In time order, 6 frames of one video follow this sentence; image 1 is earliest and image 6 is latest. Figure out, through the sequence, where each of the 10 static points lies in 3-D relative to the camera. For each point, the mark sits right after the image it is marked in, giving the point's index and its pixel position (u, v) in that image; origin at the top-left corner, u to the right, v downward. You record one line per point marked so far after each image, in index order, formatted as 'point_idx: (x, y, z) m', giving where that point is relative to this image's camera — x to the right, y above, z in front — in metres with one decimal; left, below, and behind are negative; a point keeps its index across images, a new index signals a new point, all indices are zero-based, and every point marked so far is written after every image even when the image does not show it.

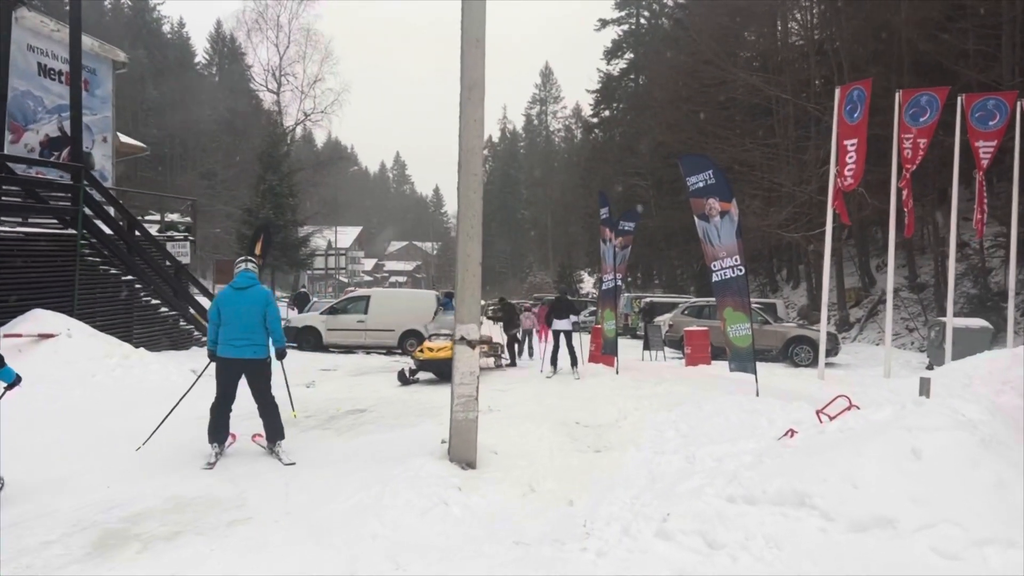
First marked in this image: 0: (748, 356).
0: (+2.6, -0.7, +9.5) m
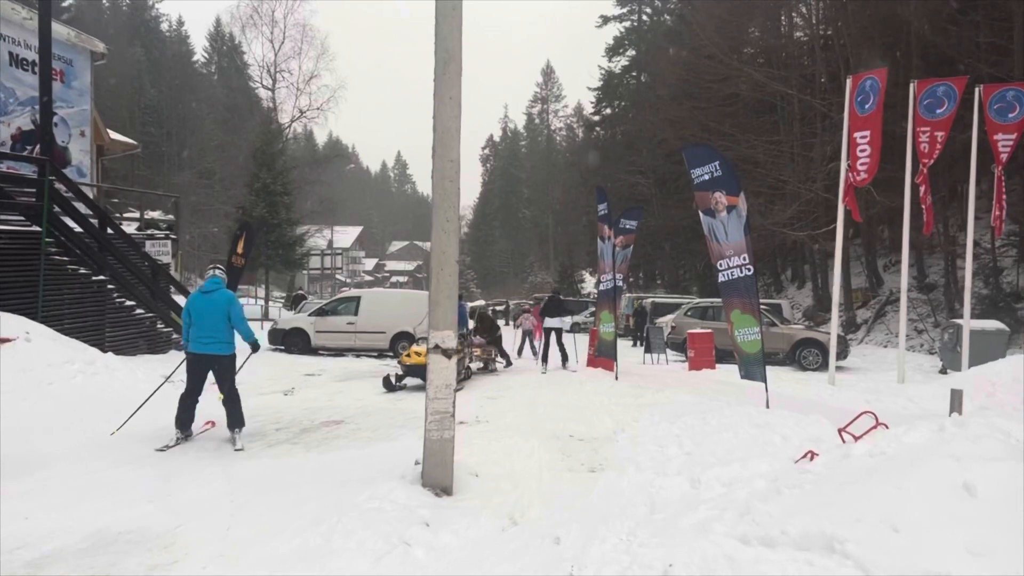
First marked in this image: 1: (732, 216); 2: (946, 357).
0: (+2.5, -0.8, +8.8) m
1: (+2.3, +0.7, +8.9) m
2: (+8.5, -1.3, +16.8) m
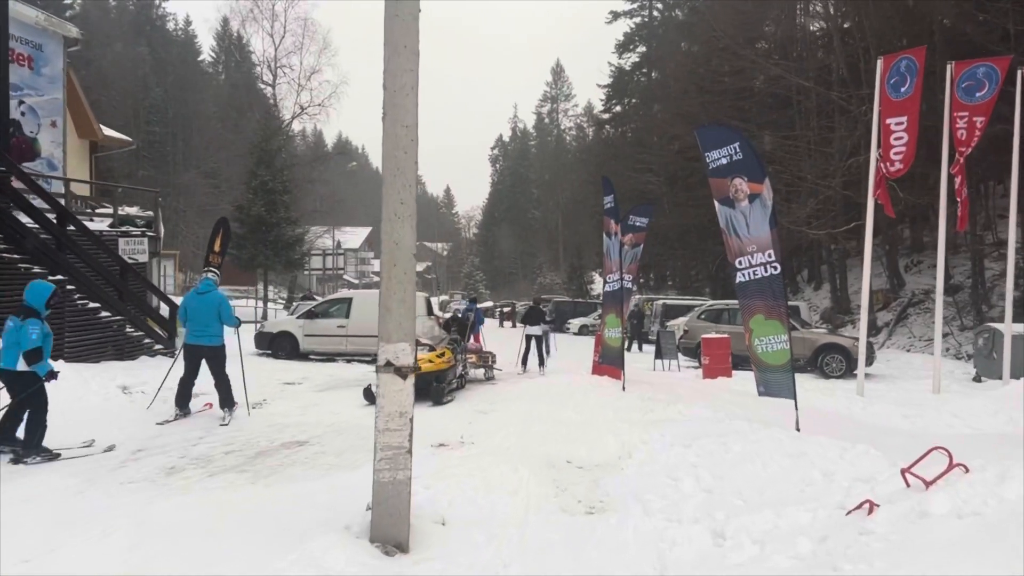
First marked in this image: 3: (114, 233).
0: (+2.4, -0.8, +7.6) m
1: (+2.2, +0.7, +7.7) m
2: (+8.5, -1.4, +15.6) m
3: (-6.8, +0.9, +14.7) m
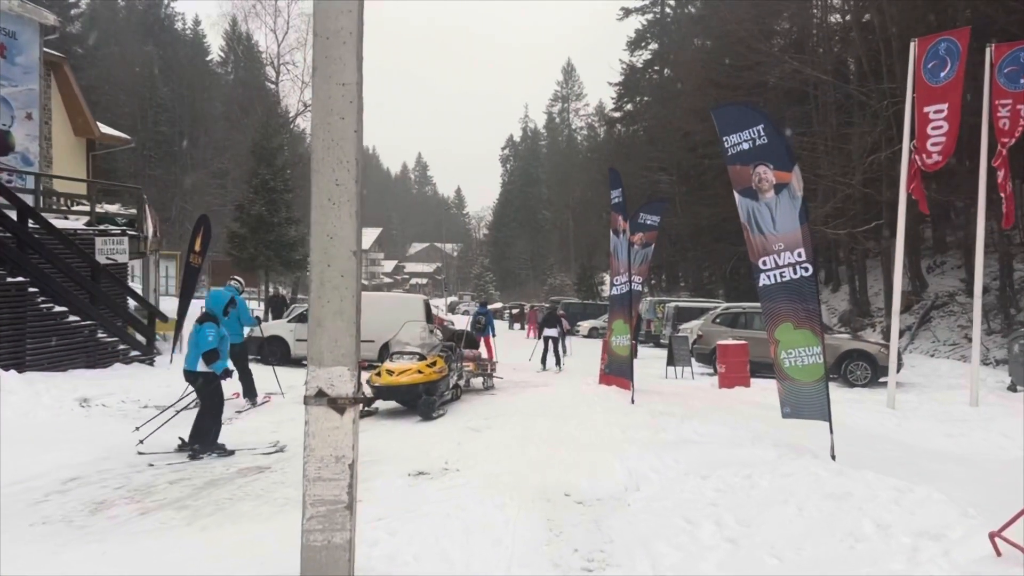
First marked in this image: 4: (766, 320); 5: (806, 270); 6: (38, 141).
0: (+2.3, -0.8, +6.6) m
1: (+2.1, +0.7, +6.7) m
2: (+8.5, -1.4, +14.5) m
3: (-6.8, +0.9, +13.8) m
4: (+2.1, -0.3, +6.9) m
5: (+2.2, +0.1, +6.5) m
6: (-8.3, +2.6, +15.1) m
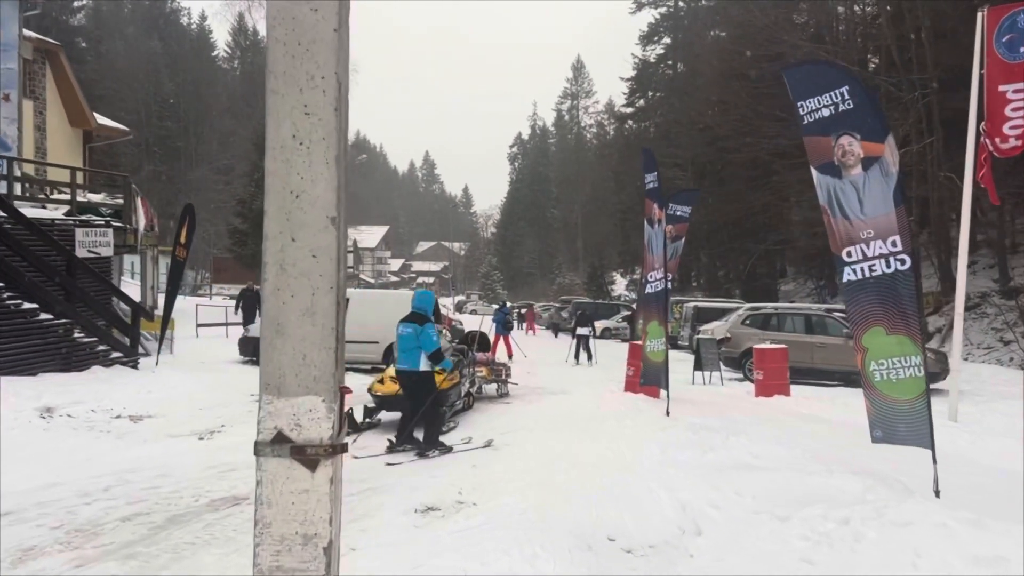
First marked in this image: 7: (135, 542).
0: (+2.5, -0.8, +5.4) m
1: (+2.3, +0.7, +5.5) m
2: (+8.7, -1.4, +13.2) m
3: (-6.5, +1.0, +12.7) m
4: (+2.2, -0.2, +5.7) m
5: (+2.4, +0.2, +5.3) m
6: (-8.0, +2.6, +14.0) m
7: (-2.1, -1.4, +4.7) m
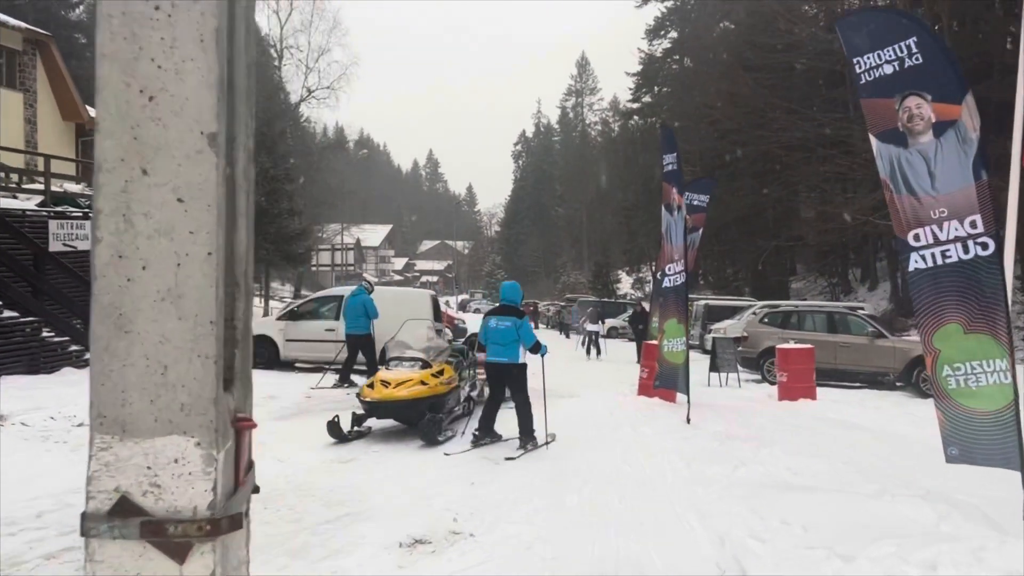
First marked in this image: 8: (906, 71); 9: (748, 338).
0: (+2.5, -0.7, +4.5) m
1: (+2.3, +0.8, +4.6) m
2: (+8.8, -1.3, +12.3) m
3: (-6.4, +1.0, +11.9) m
4: (+2.3, -0.2, +4.8) m
5: (+2.4, +0.2, +4.5) m
6: (-7.9, +2.7, +13.1) m
7: (-2.0, -1.3, +3.8) m
8: (+2.1, +1.2, +4.7) m
9: (+4.0, -0.8, +14.7) m
